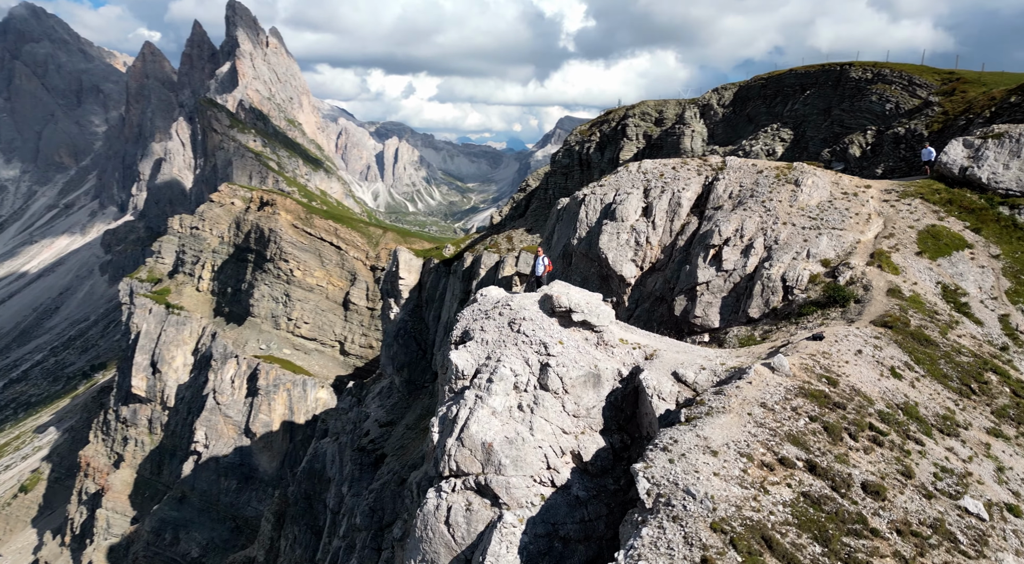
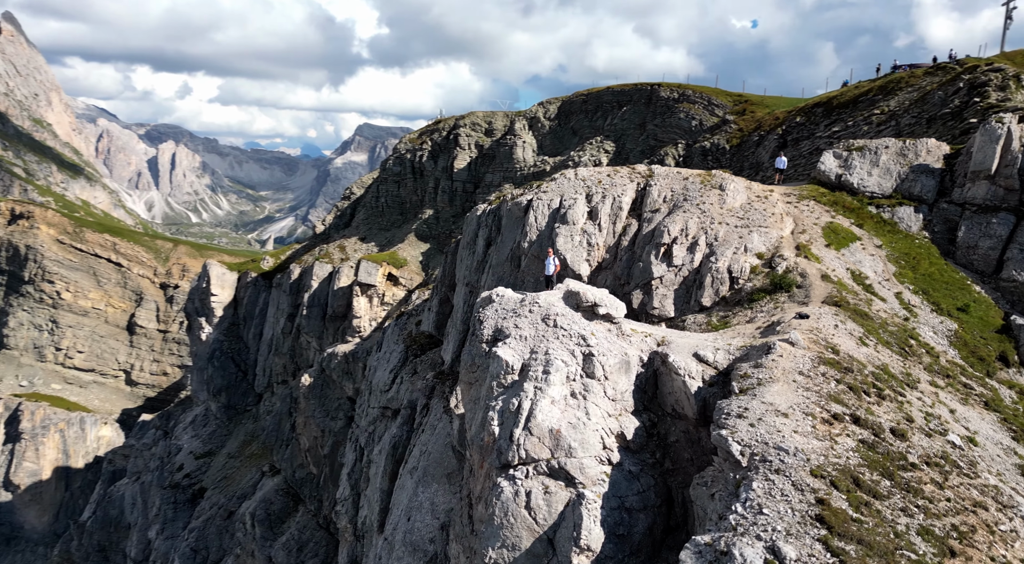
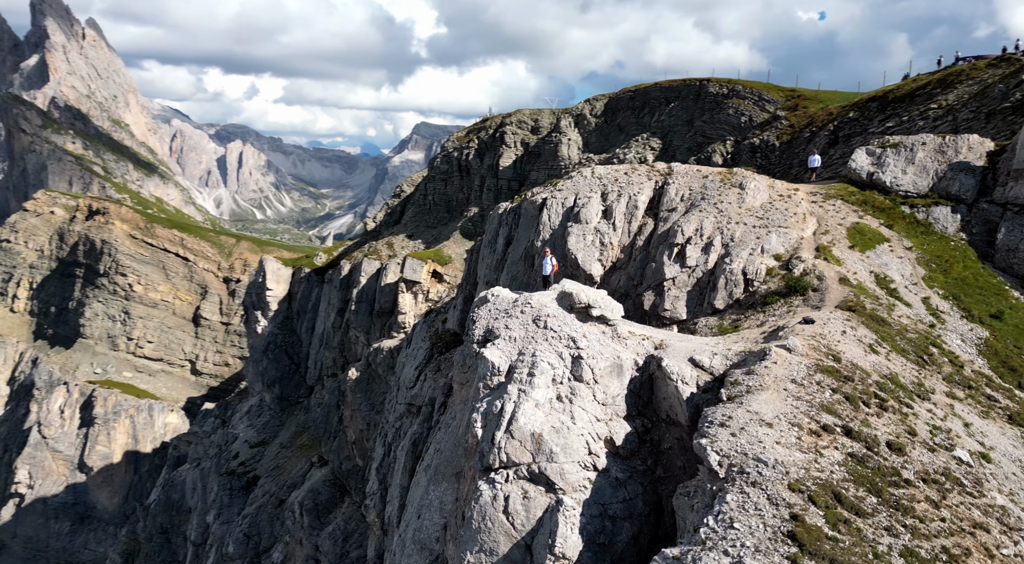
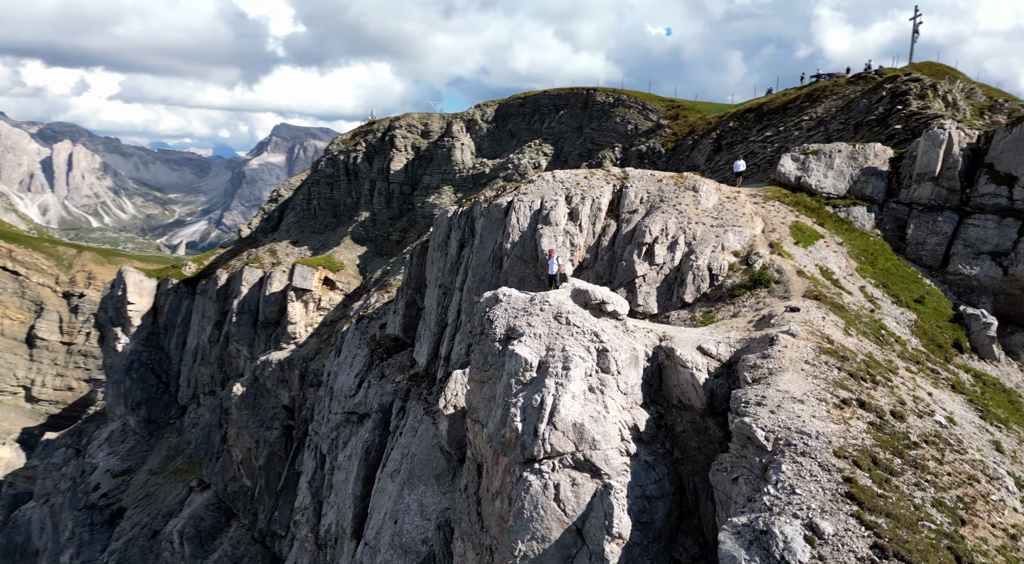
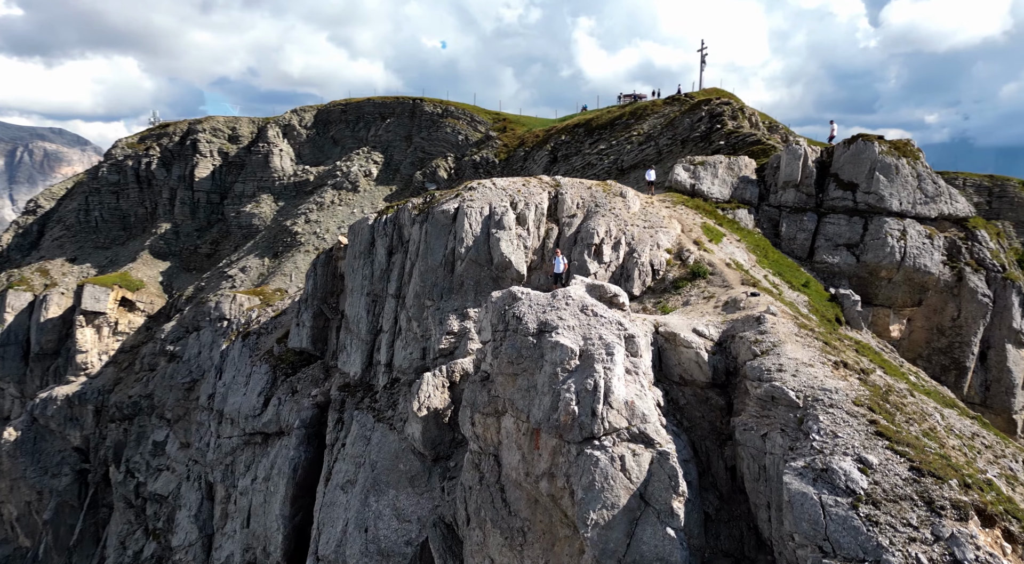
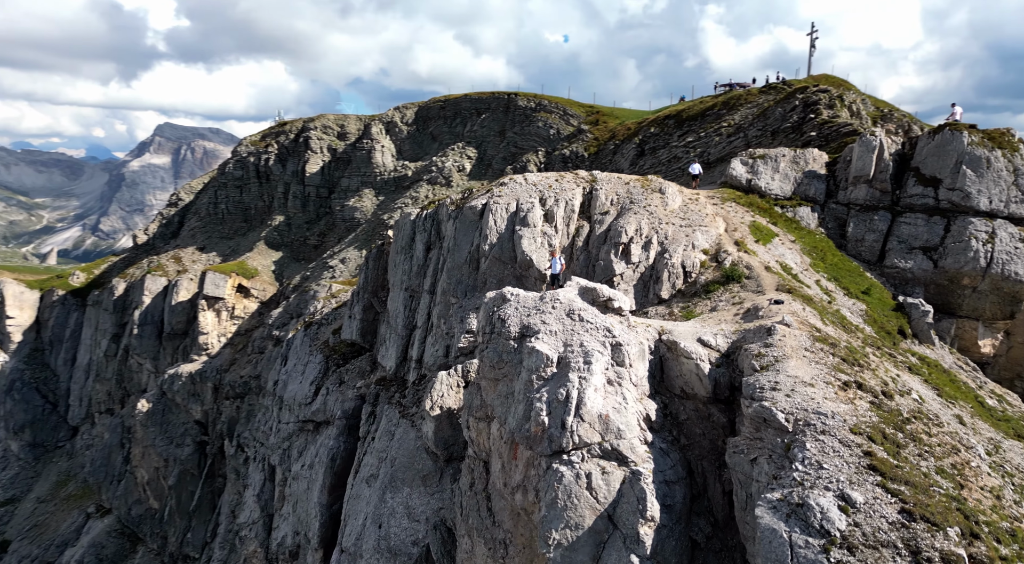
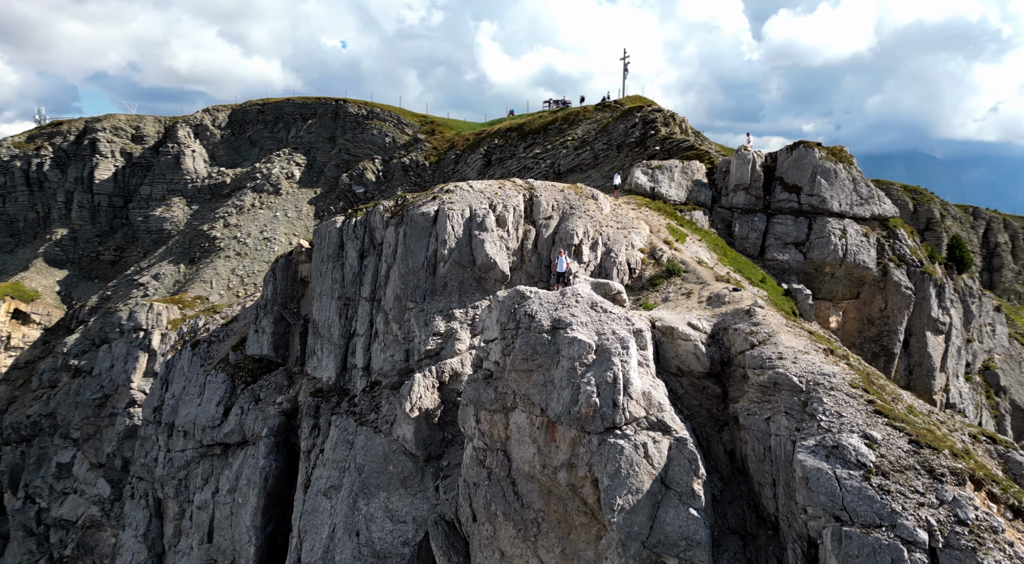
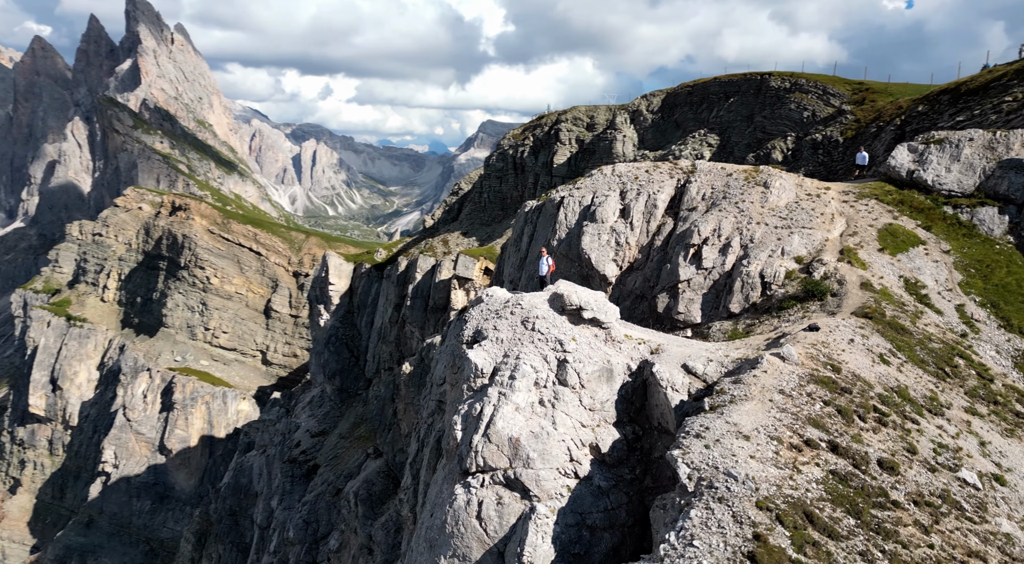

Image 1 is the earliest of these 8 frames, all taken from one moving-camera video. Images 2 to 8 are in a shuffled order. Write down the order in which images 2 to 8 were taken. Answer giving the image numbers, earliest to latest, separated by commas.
8, 3, 2, 4, 6, 5, 7
